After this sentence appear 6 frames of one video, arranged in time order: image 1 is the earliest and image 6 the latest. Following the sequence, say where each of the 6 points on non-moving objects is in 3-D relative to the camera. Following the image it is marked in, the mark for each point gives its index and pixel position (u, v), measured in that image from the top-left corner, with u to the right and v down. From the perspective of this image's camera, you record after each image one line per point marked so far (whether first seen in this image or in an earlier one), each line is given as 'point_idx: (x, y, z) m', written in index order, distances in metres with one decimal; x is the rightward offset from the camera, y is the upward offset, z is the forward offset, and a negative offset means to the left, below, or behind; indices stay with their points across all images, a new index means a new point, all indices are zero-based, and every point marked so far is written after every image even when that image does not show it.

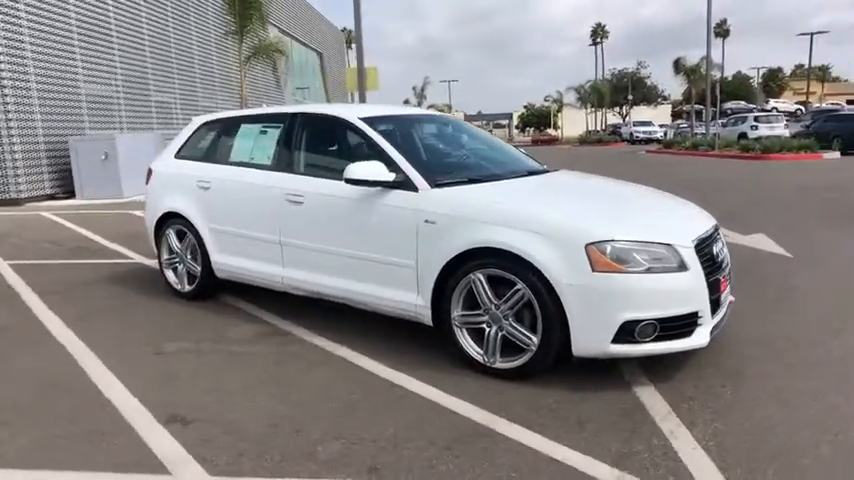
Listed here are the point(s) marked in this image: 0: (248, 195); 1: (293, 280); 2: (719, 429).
0: (-1.6, +0.4, +5.8) m
1: (-1.2, -0.4, +5.6) m
2: (+1.8, -1.1, +3.8) m
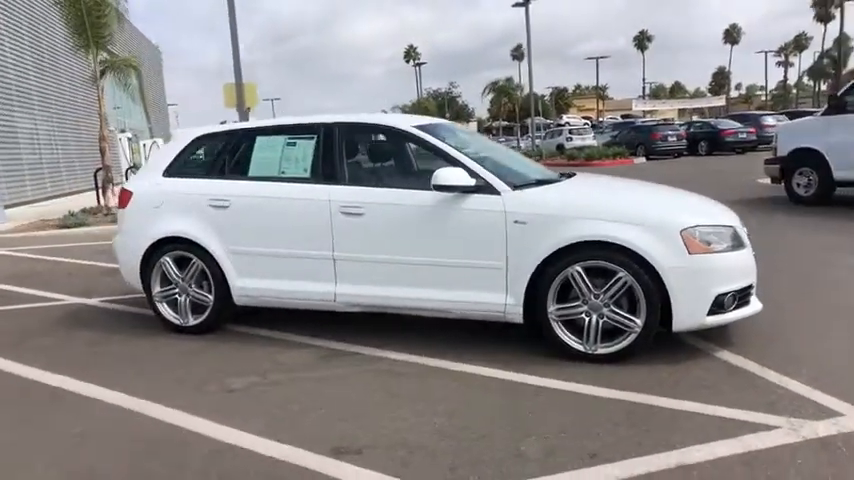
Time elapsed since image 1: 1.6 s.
0: (-1.2, +0.3, +5.5) m
1: (-0.6, -0.5, +5.4) m
2: (+2.8, -1.0, +4.5) m
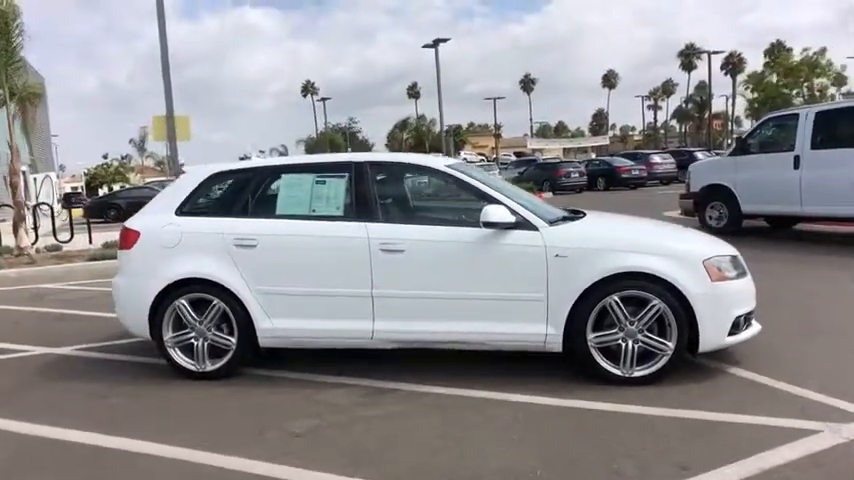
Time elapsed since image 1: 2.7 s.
0: (-0.9, -0.1, +5.5) m
1: (-0.3, -0.8, +5.4) m
2: (+3.3, -1.2, +5.2) m
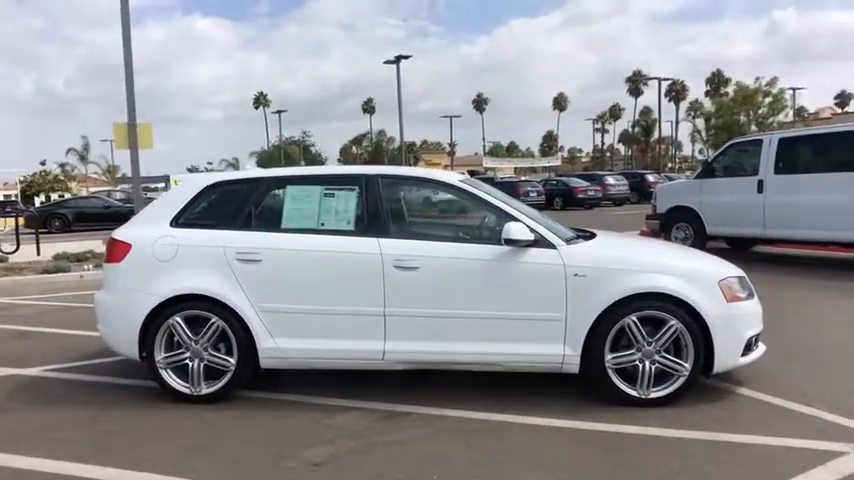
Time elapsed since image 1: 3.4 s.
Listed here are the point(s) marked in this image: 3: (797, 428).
0: (-0.8, -0.2, +5.2) m
1: (-0.2, -0.9, +5.2) m
2: (+3.4, -1.4, +5.2) m
3: (+2.8, -1.4, +4.8) m
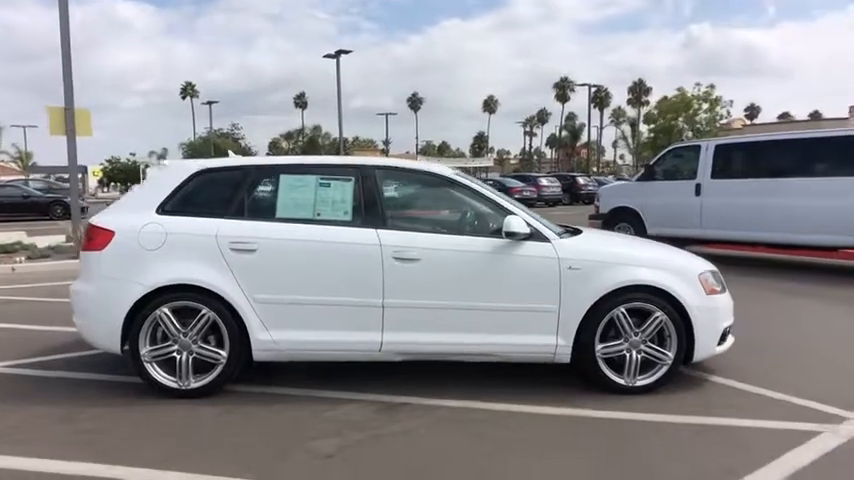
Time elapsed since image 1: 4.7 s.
0: (-0.8, -0.1, +5.1) m
1: (-0.2, -0.9, +5.2) m
2: (+3.3, -1.3, +5.7) m
3: (+2.8, -1.4, +5.2) m
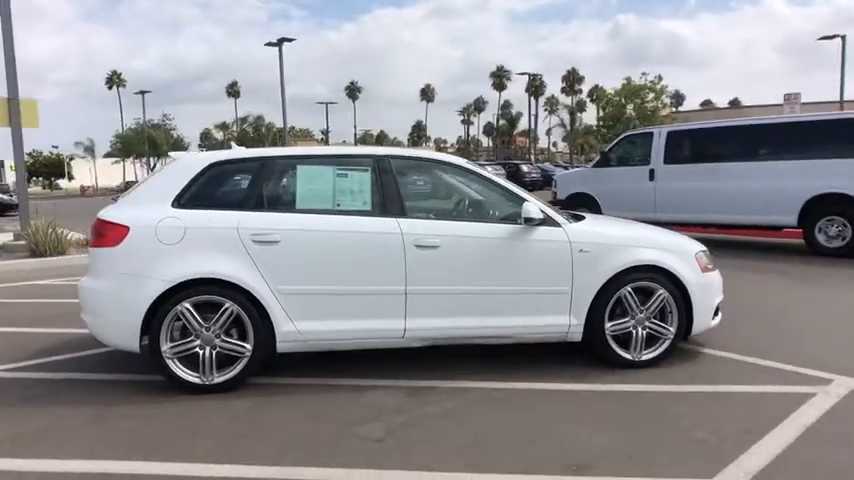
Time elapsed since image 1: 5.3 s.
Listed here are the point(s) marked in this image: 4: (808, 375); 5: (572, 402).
0: (-0.6, 0.0, +5.2) m
1: (-0.1, -0.8, +5.3) m
2: (+3.4, -1.1, +6.2) m
3: (+3.0, -1.2, +5.6) m
4: (+3.4, -1.2, +5.6) m
5: (+1.1, -1.3, +5.0) m
